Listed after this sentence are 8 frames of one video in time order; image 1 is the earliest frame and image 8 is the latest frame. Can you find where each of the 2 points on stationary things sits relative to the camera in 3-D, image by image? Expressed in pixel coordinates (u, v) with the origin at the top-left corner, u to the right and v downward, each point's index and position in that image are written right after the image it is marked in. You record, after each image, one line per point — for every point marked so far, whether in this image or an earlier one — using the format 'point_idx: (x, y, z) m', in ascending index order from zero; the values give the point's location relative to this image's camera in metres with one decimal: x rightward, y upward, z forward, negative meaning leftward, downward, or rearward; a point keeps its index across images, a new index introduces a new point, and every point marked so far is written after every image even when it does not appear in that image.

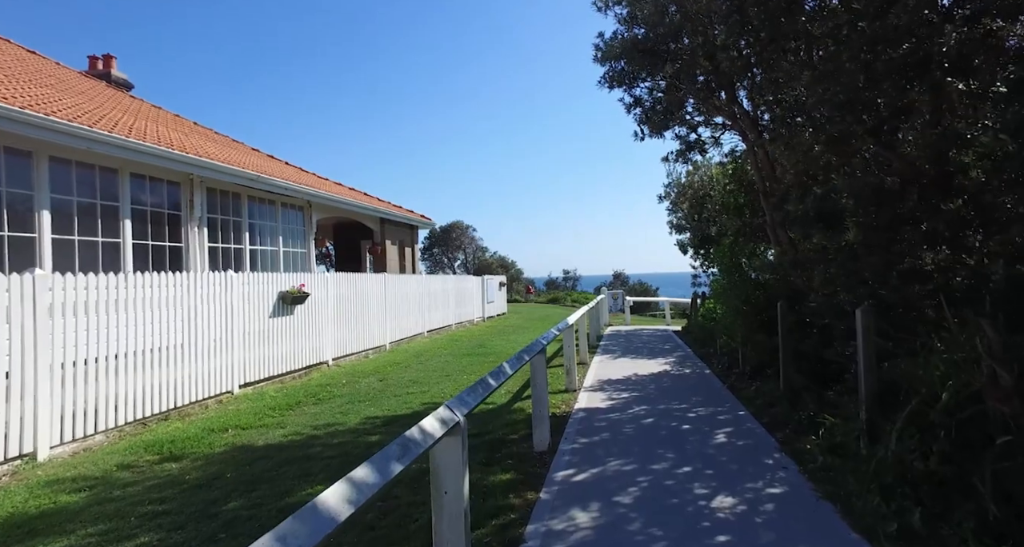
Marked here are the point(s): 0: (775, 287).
0: (+3.5, -0.2, +7.3) m
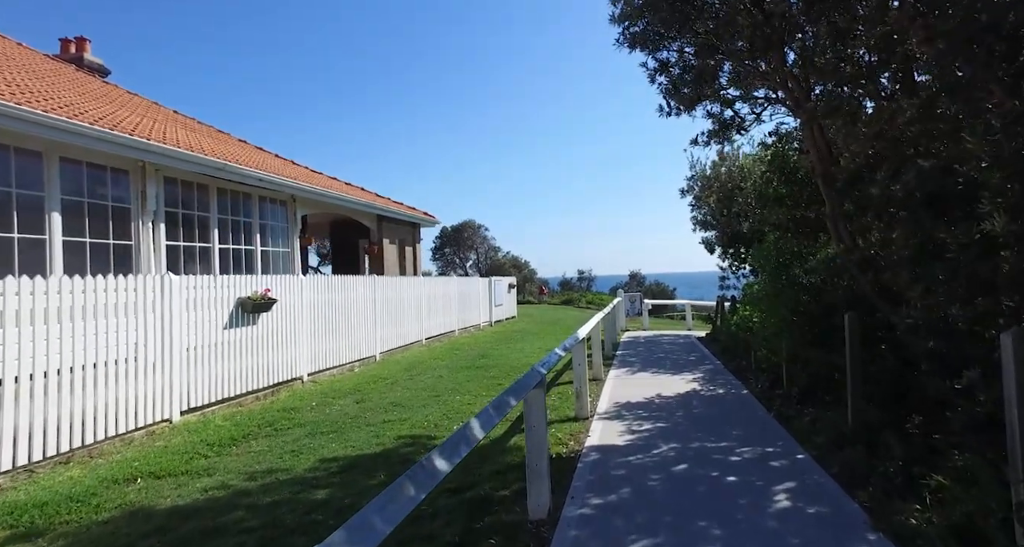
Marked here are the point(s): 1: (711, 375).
0: (+3.5, -0.2, +6.0) m
1: (+3.3, -1.7, +8.9) m
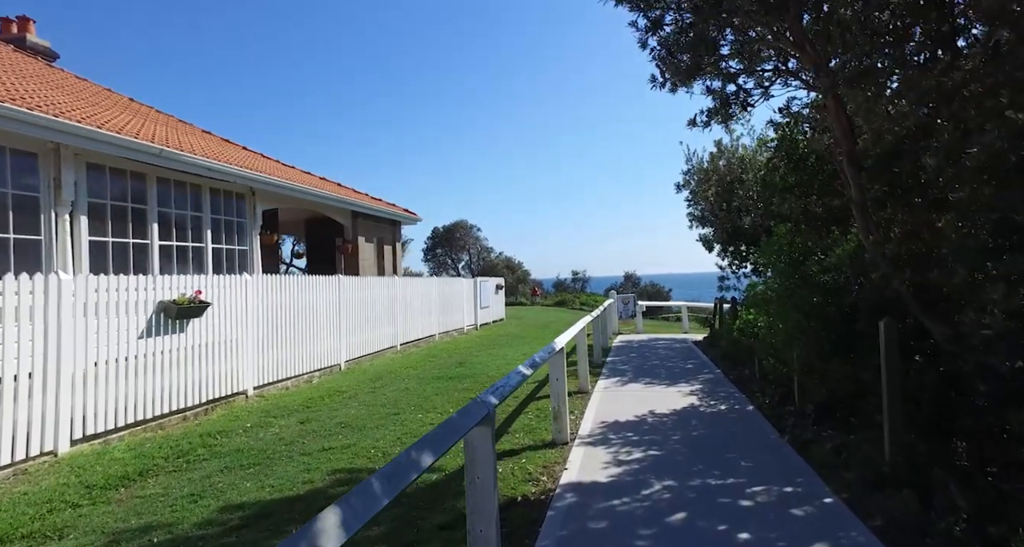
0: (+3.2, -0.2, +5.0) m
1: (+2.9, -1.7, +7.9) m
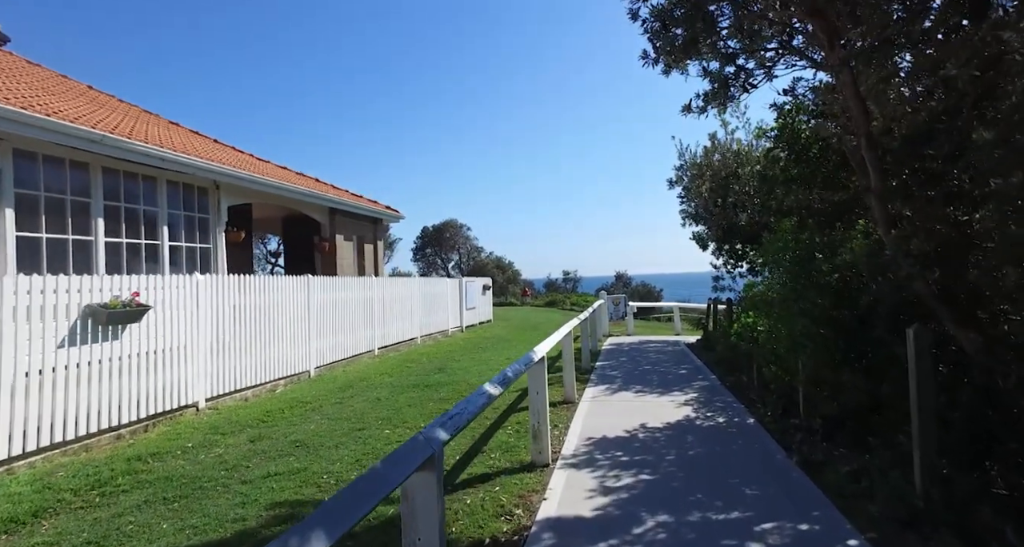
0: (+3.0, -0.2, +4.4) m
1: (+2.6, -1.7, +7.4) m
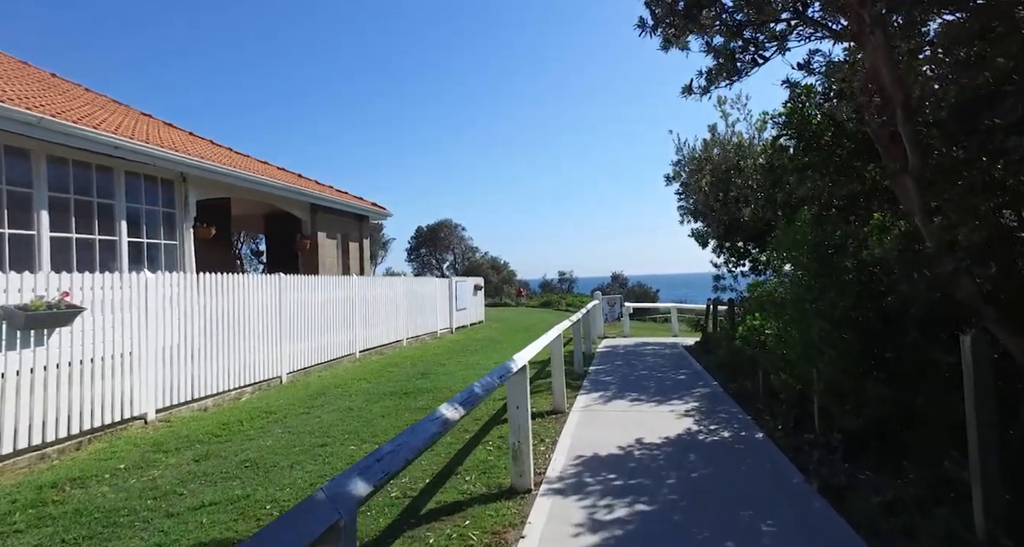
0: (+2.8, -0.2, +3.8) m
1: (+2.4, -1.6, +6.8) m
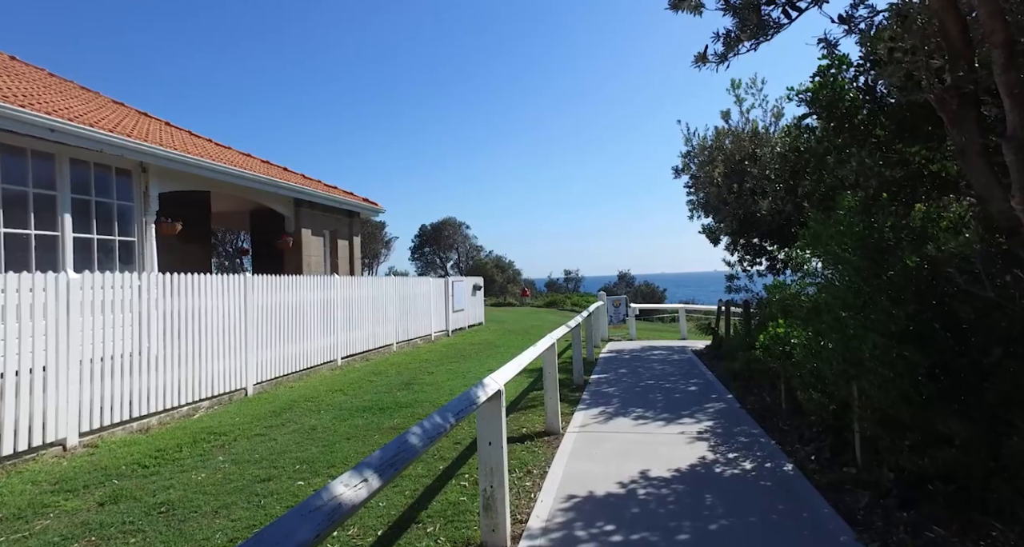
0: (+2.6, -0.2, +2.9) m
1: (+2.3, -1.6, +5.9) m
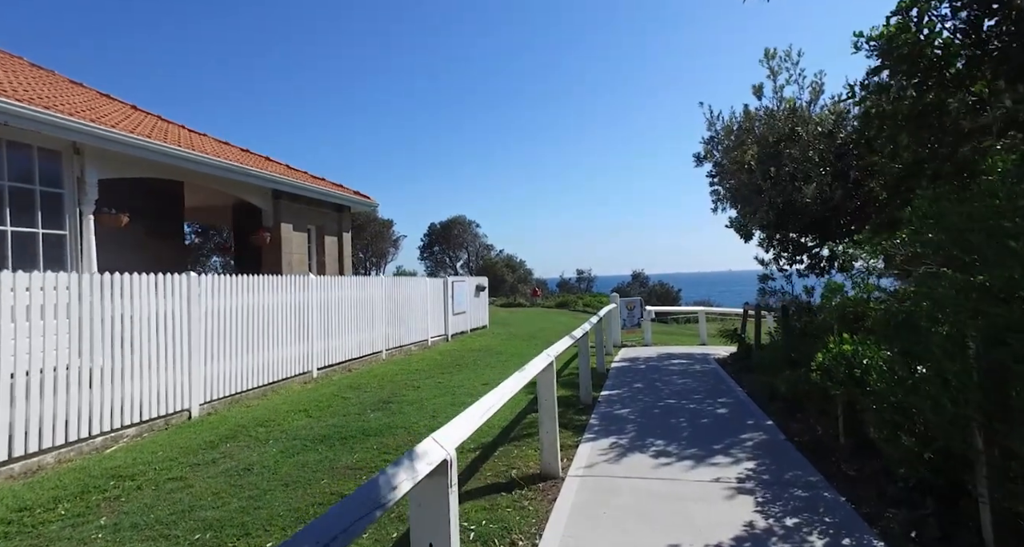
0: (+2.4, -0.2, +1.6) m
1: (+2.2, -1.6, +4.5) m
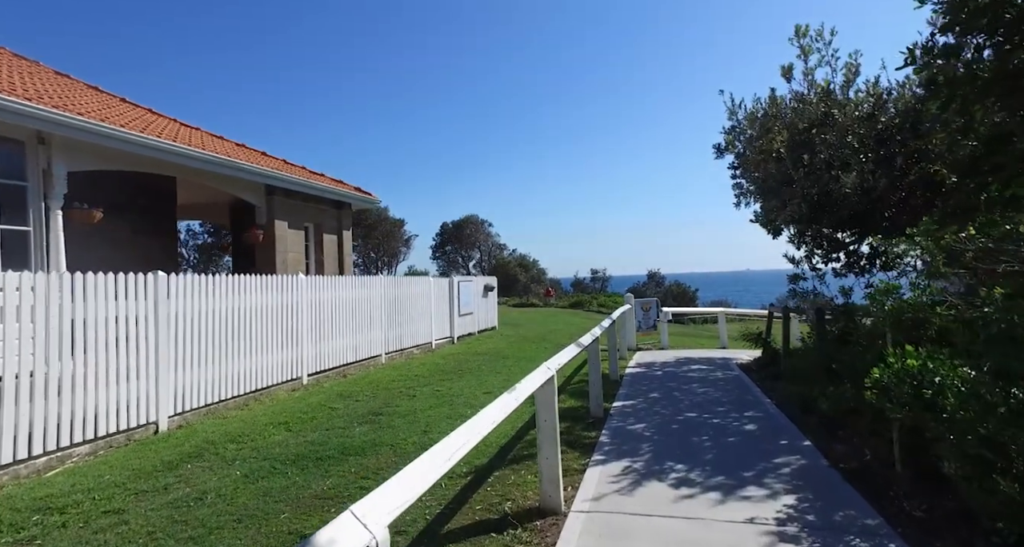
0: (+2.3, -0.2, +0.8) m
1: (+2.1, -1.6, +3.8) m
